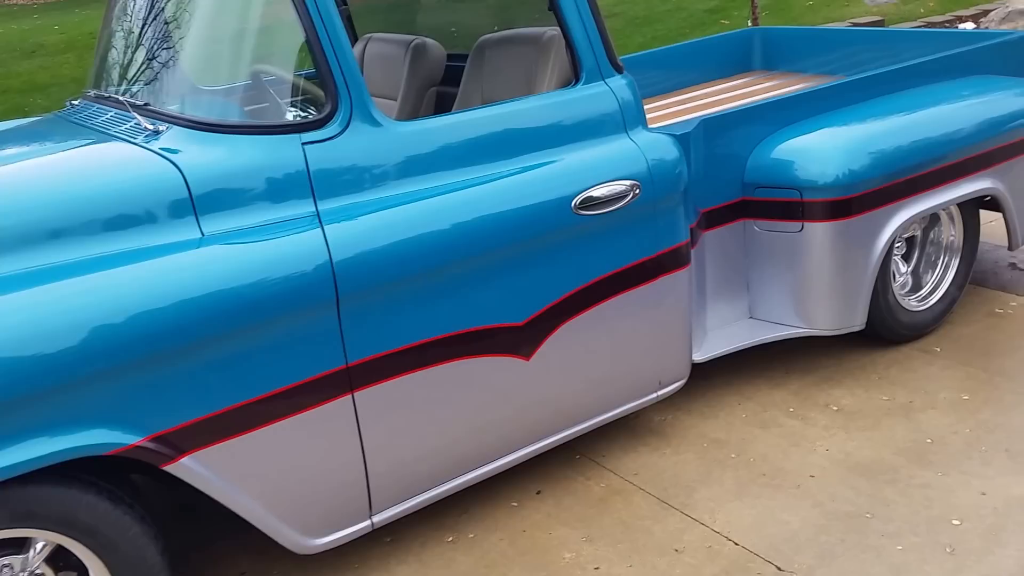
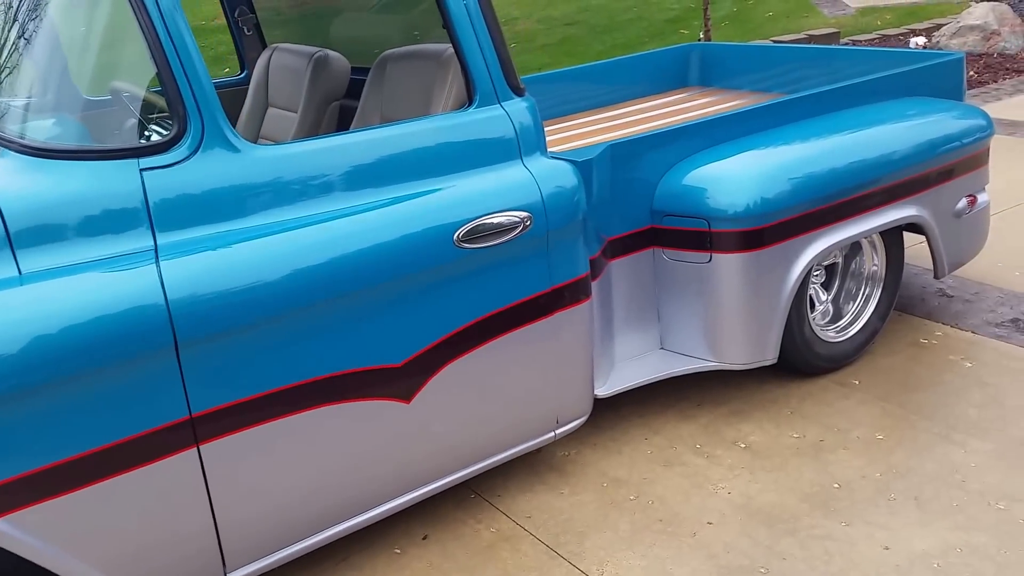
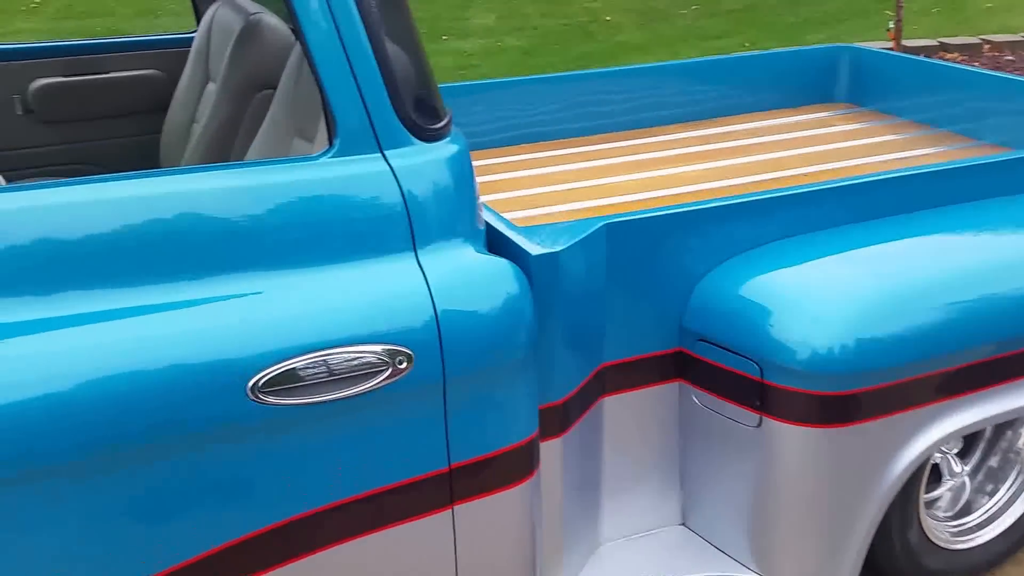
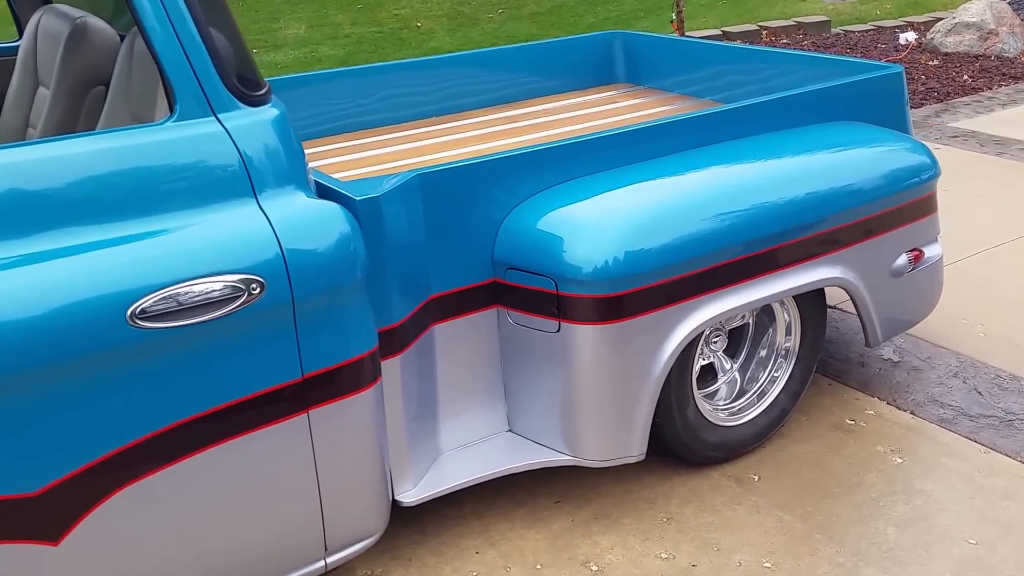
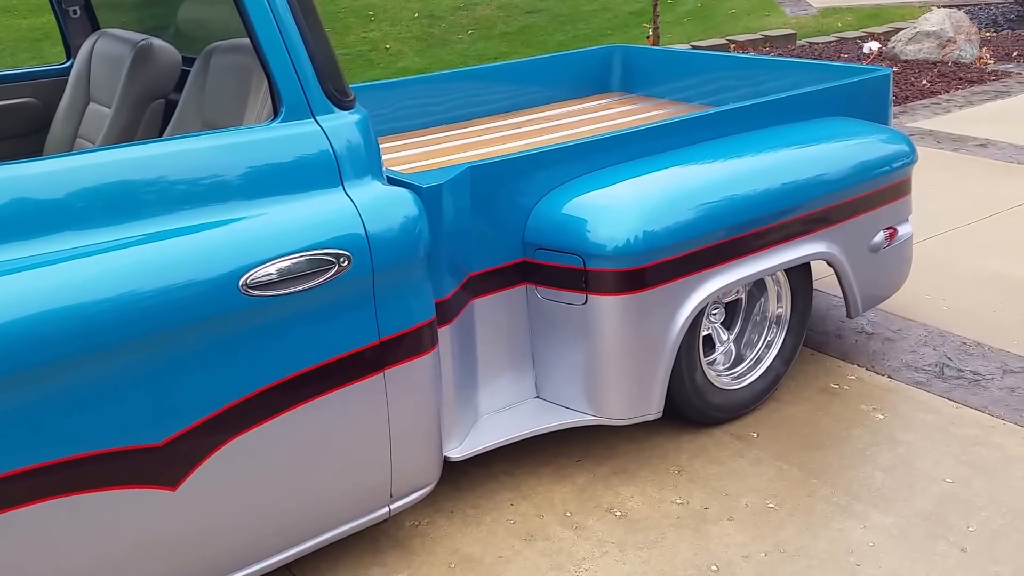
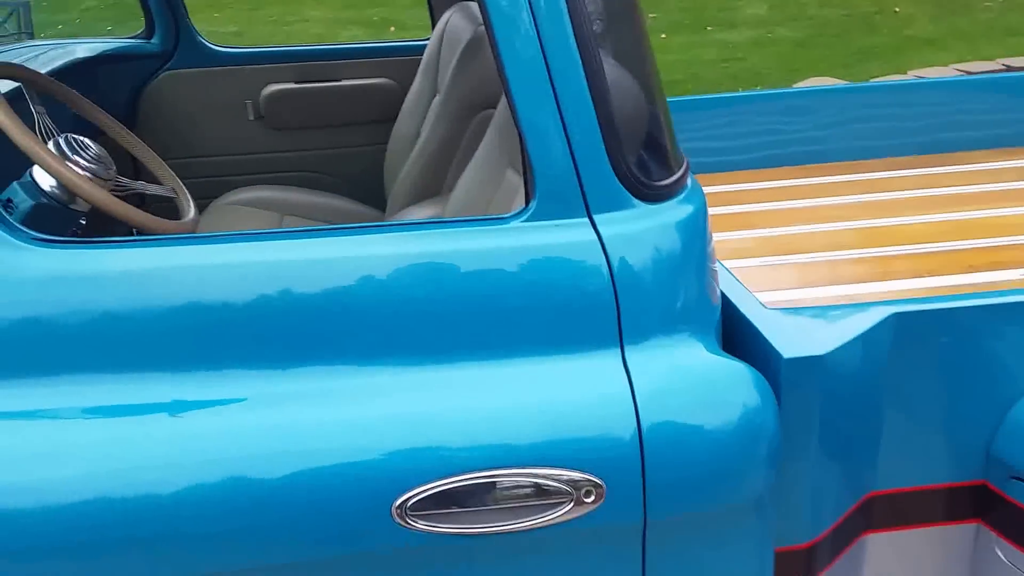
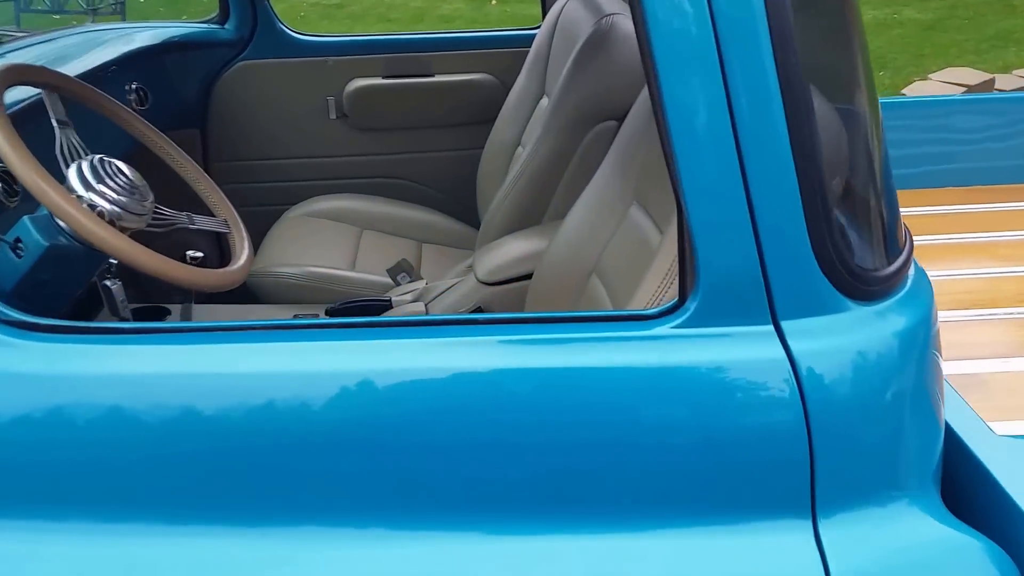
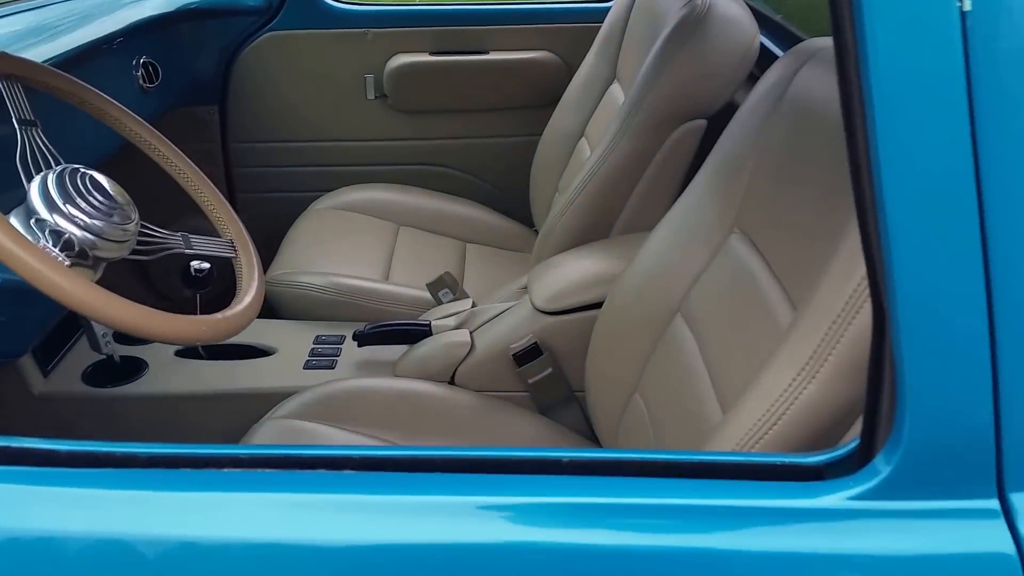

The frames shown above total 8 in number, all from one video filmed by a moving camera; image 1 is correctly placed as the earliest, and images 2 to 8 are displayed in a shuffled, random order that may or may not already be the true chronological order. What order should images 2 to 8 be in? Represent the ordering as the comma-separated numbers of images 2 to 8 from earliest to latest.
2, 5, 4, 3, 6, 7, 8
